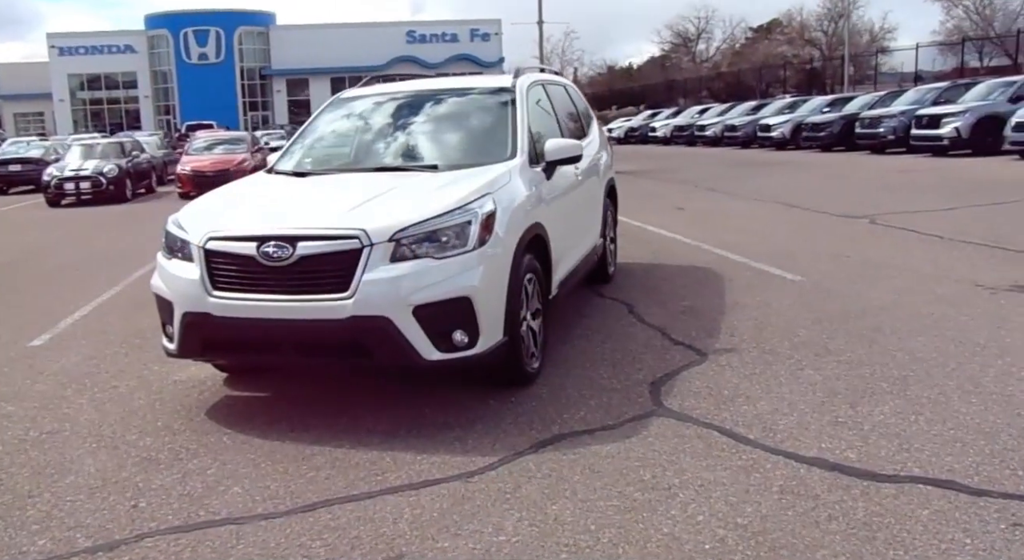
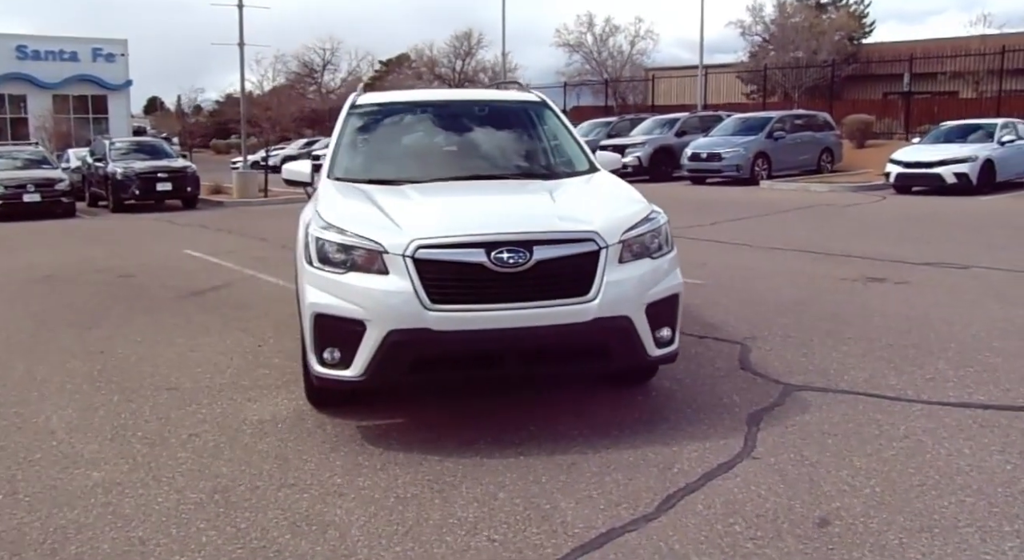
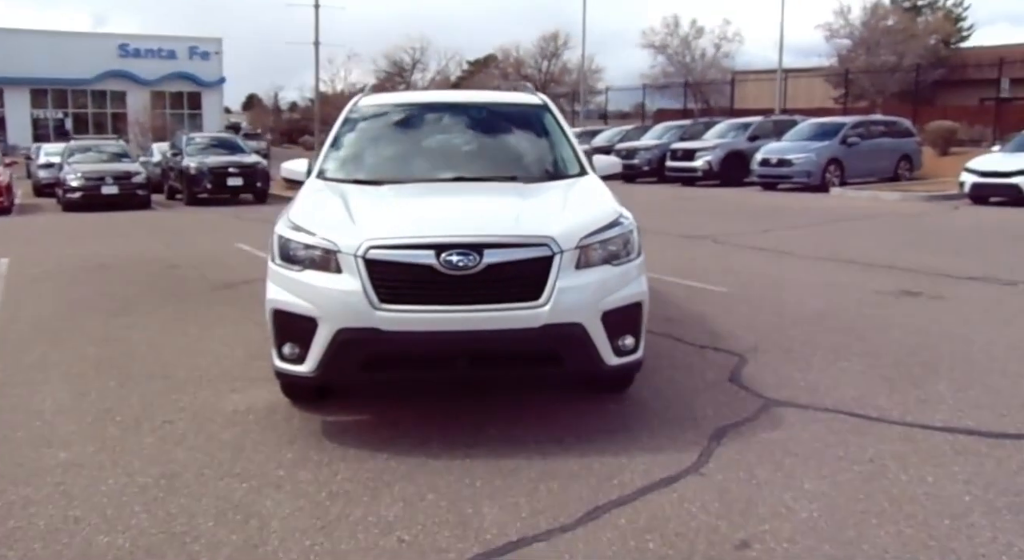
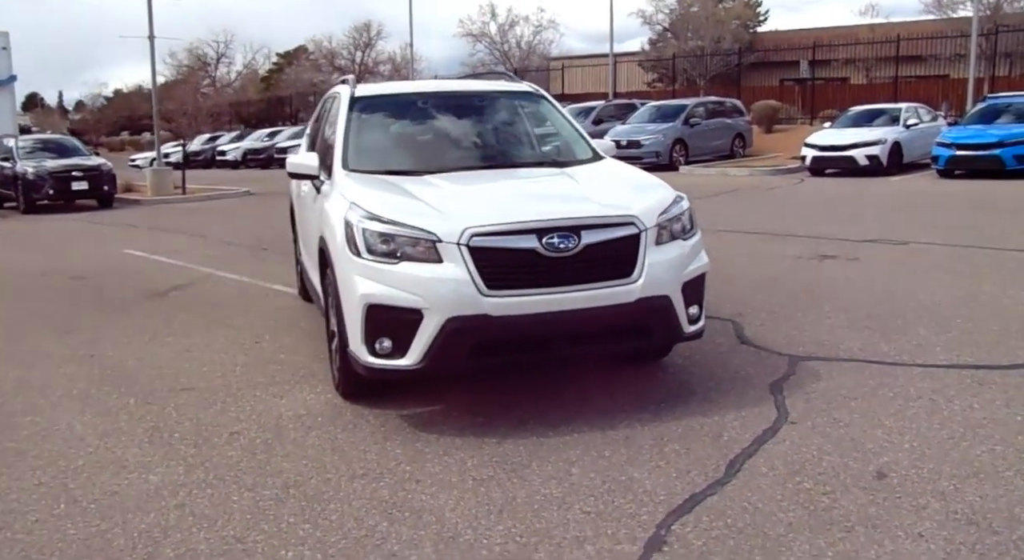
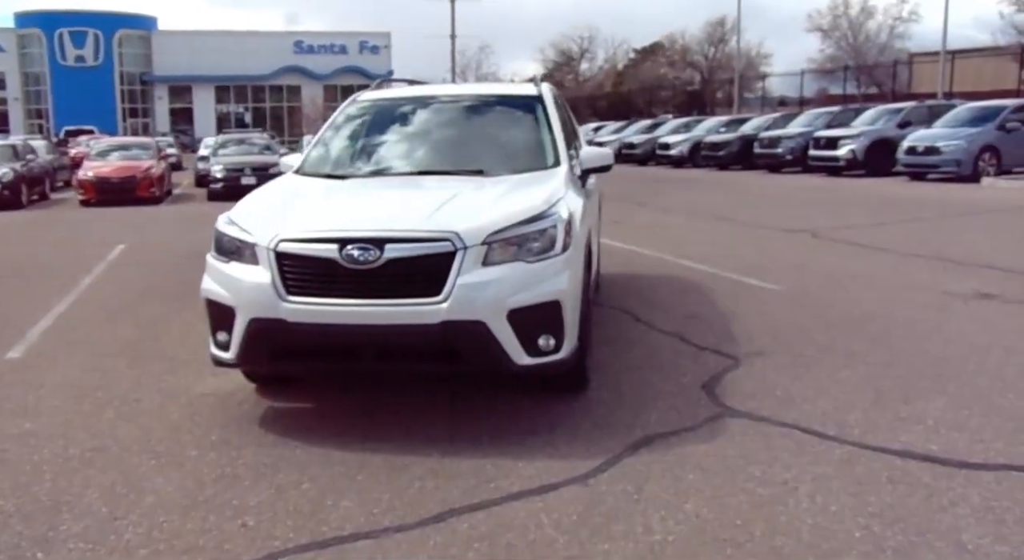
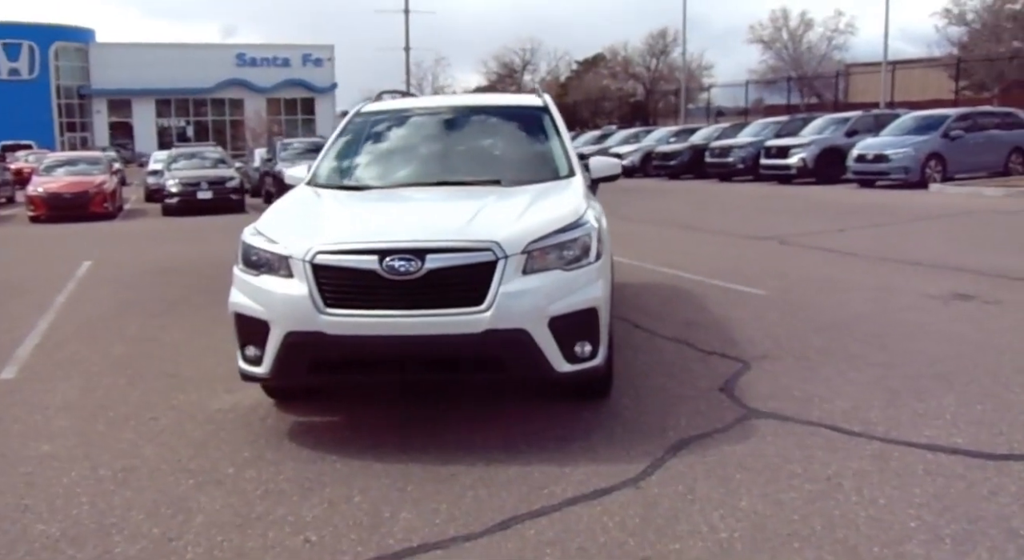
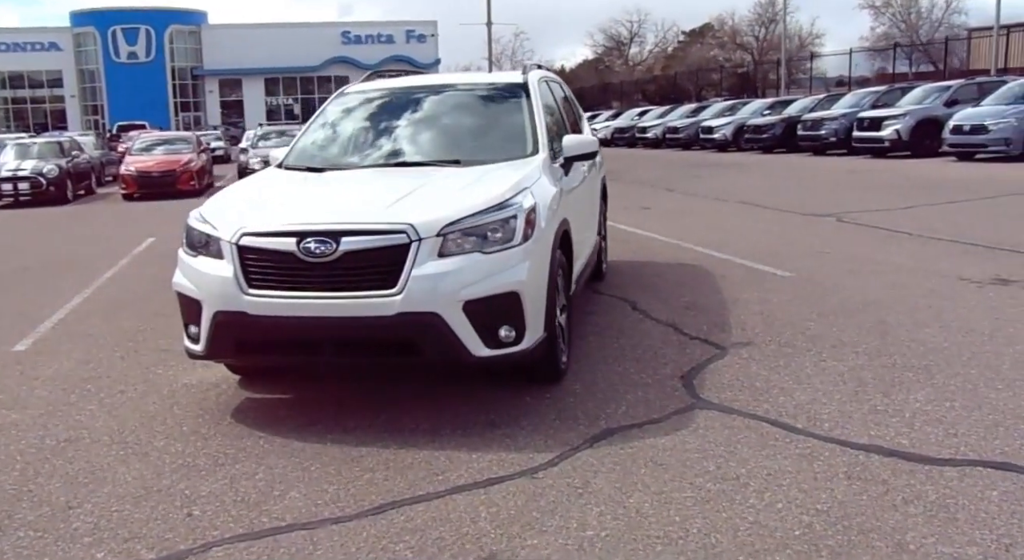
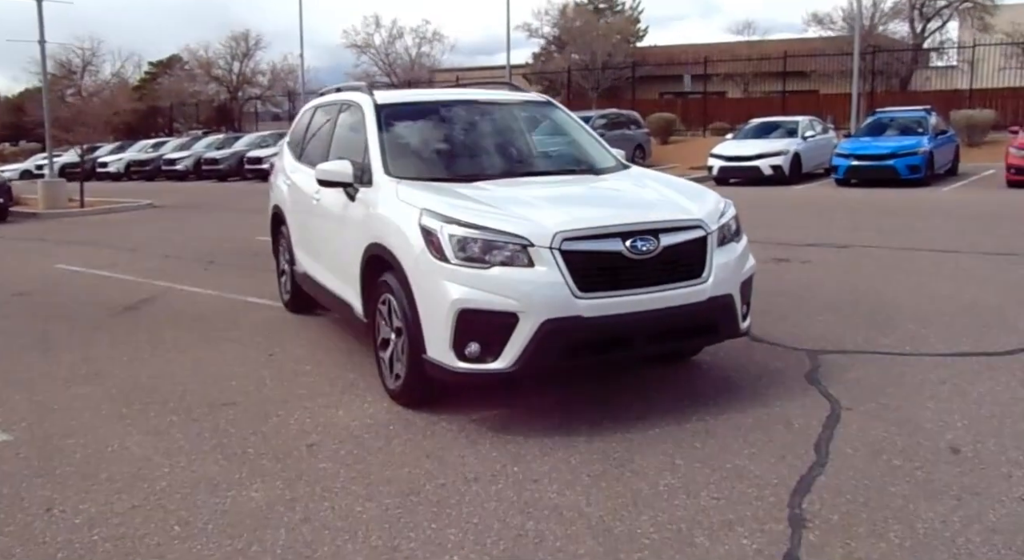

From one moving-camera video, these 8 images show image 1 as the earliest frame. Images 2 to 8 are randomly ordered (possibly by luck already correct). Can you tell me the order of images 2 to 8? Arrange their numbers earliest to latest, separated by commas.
7, 5, 6, 3, 2, 4, 8
